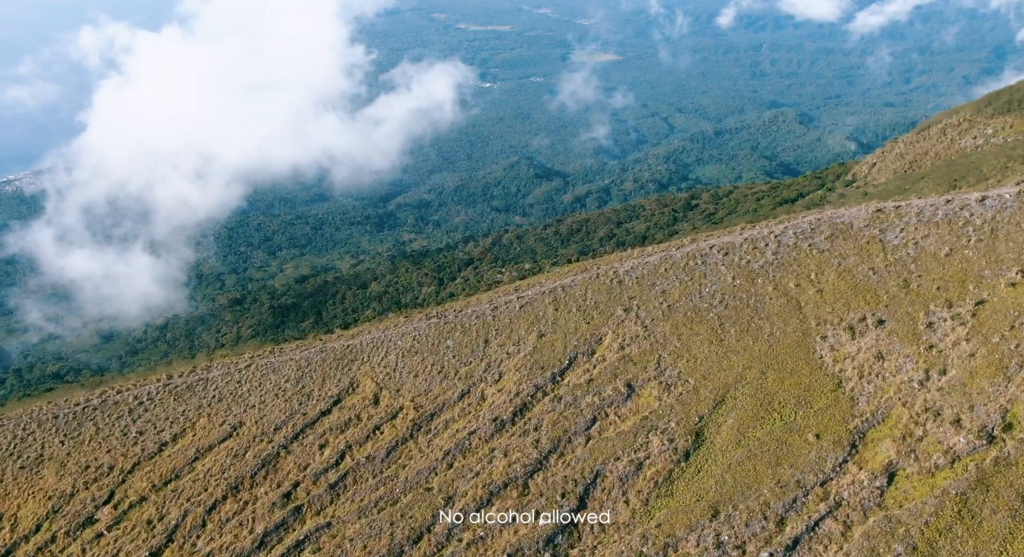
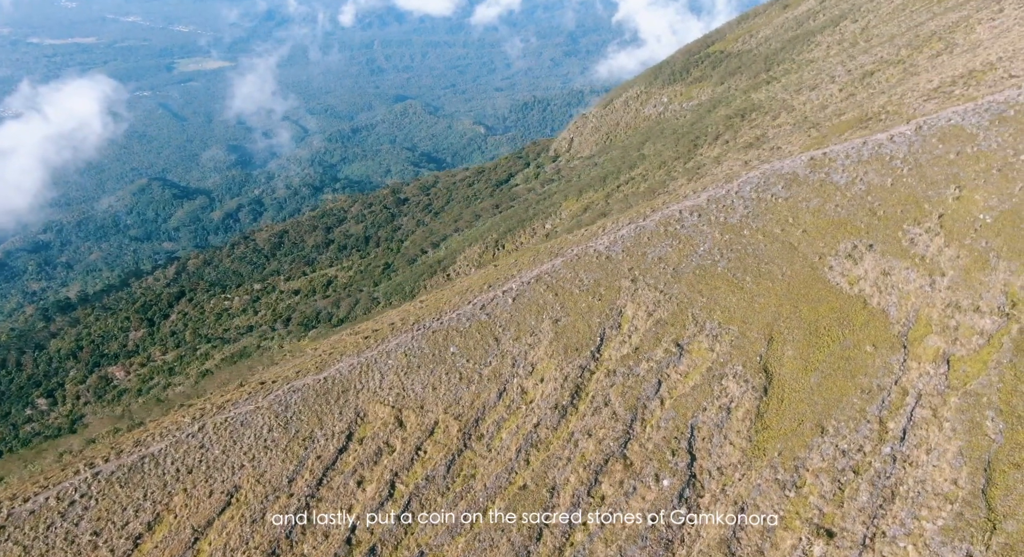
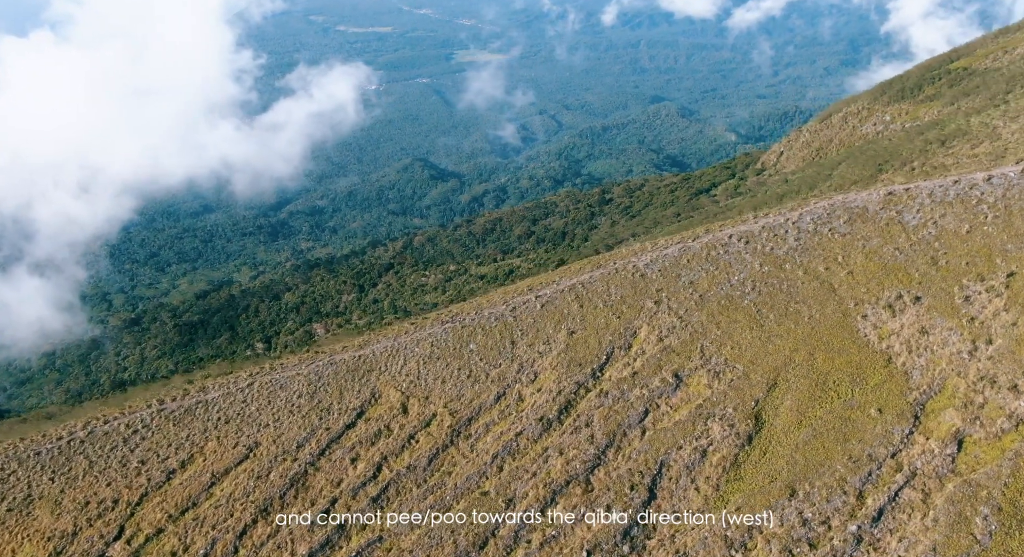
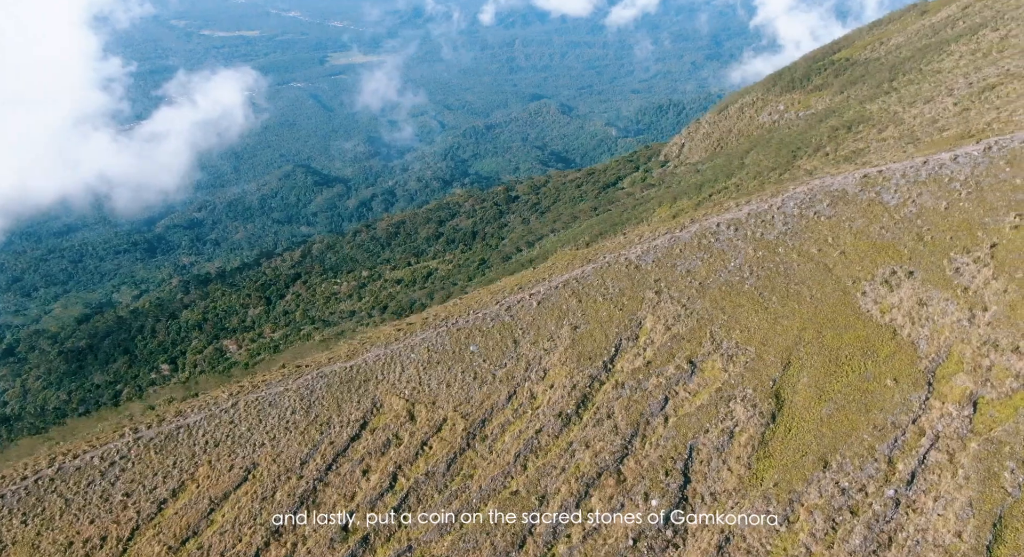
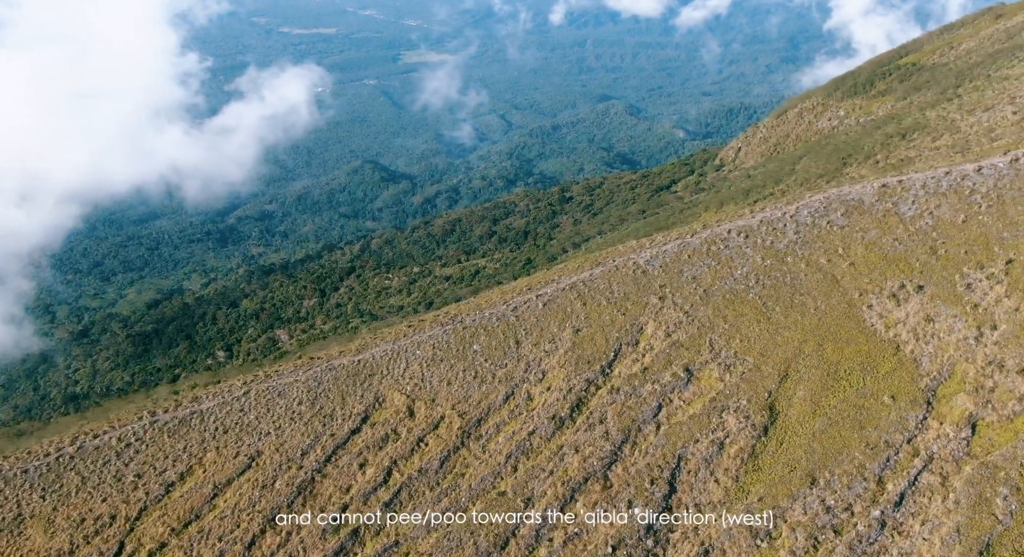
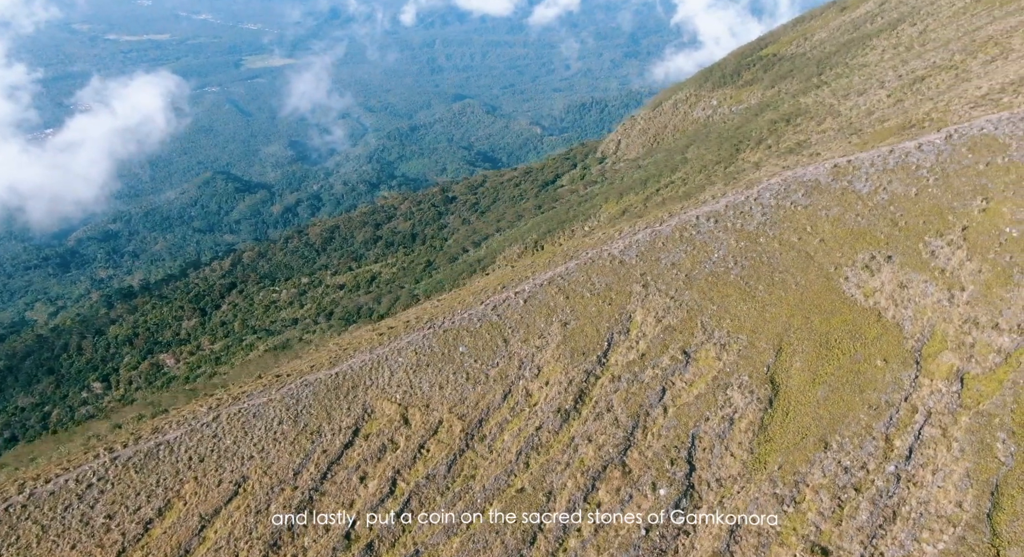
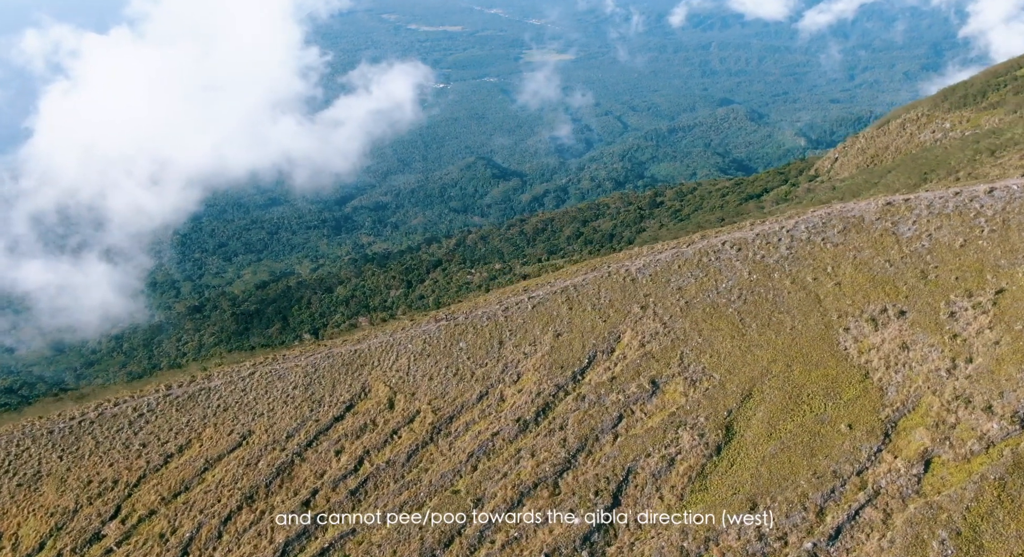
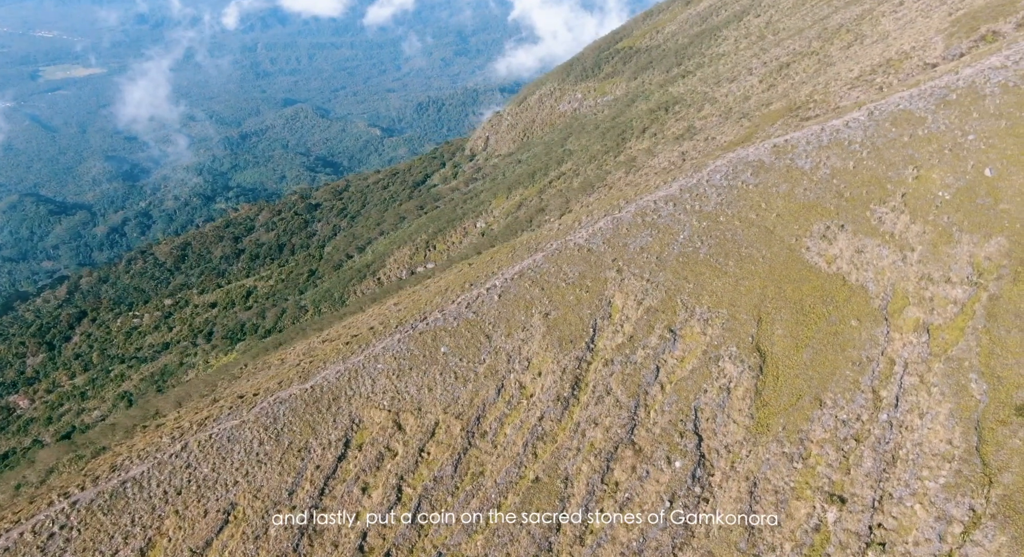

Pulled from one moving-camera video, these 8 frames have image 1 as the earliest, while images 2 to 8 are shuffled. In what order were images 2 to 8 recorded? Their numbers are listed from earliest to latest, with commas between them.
7, 3, 5, 4, 6, 2, 8
